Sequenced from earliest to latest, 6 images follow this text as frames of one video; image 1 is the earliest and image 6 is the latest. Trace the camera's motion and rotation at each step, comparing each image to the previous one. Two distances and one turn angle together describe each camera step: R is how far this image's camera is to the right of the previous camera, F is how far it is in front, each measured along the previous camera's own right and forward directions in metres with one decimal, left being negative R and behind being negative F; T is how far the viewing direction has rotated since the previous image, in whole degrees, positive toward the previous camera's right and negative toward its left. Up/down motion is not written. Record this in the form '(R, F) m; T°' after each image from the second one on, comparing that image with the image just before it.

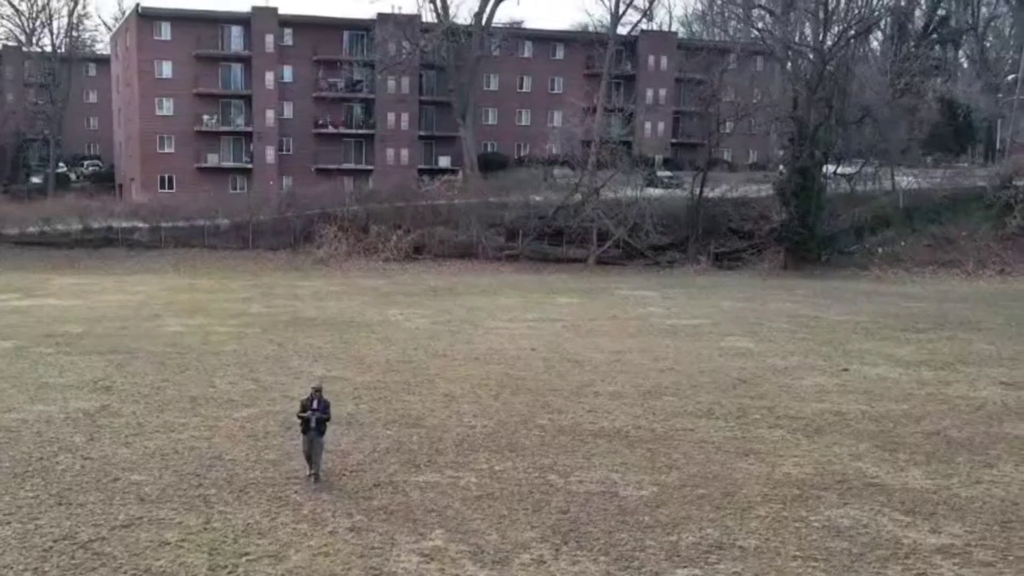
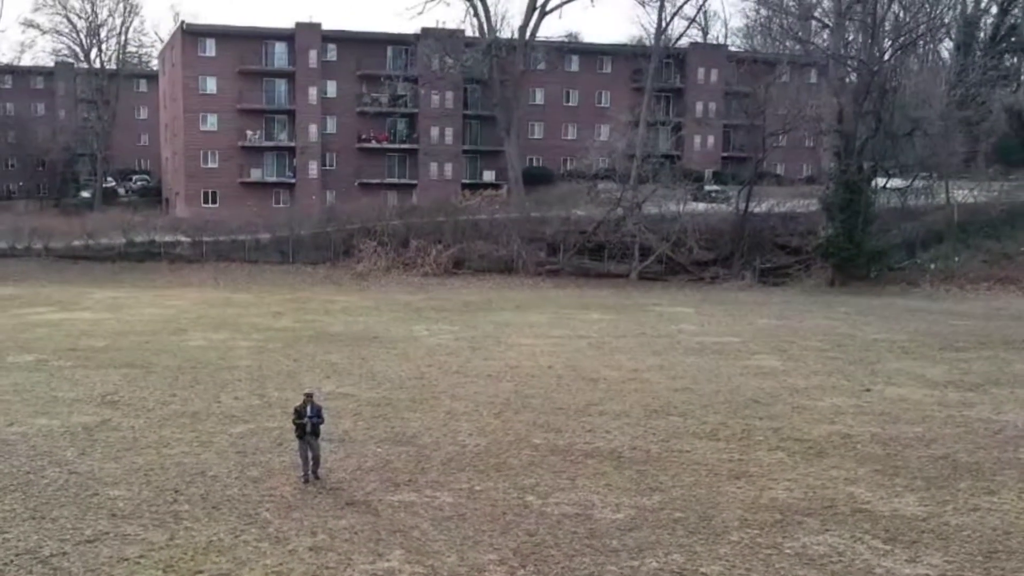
(+1.5, +0.2) m; -5°
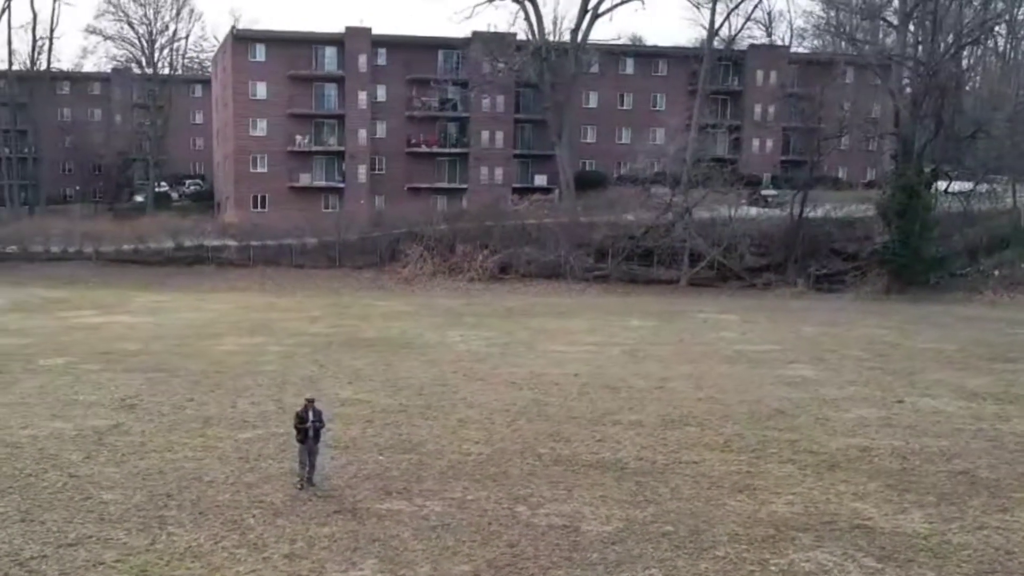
(+1.3, +0.2) m; -5°
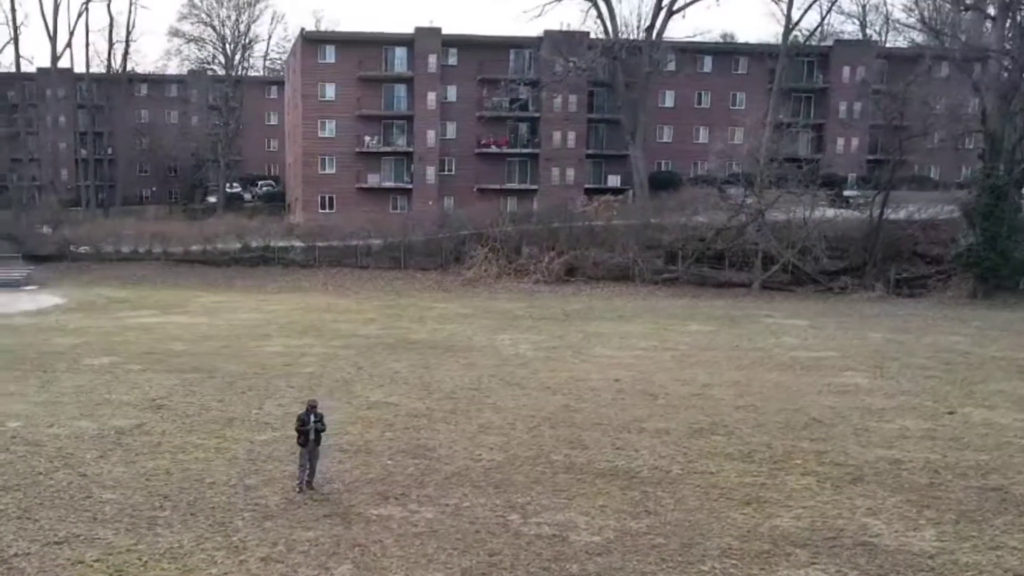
(+1.6, +0.4) m; -6°
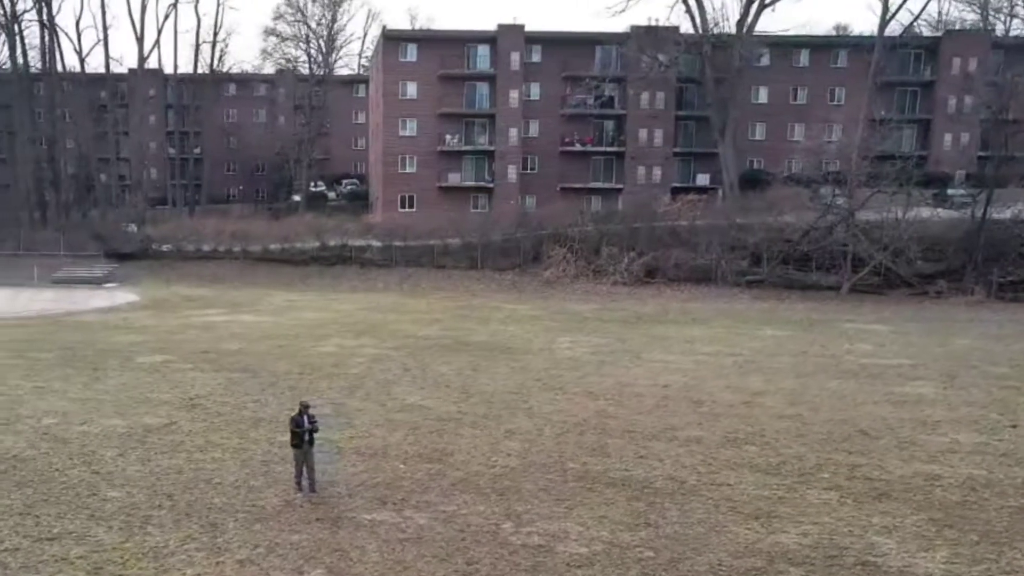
(+1.8, +0.6) m; -7°
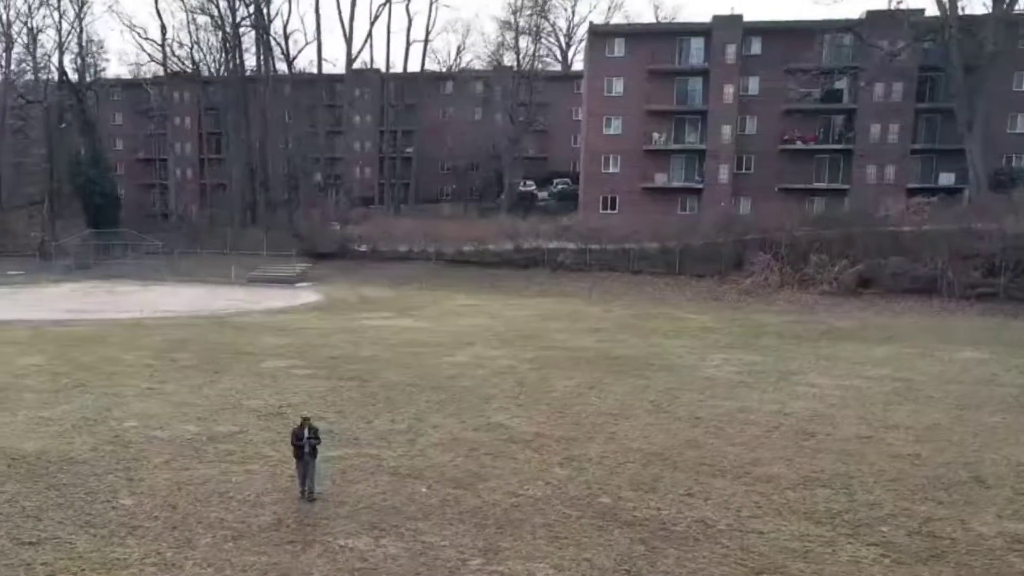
(+4.1, +2.2) m; -17°
